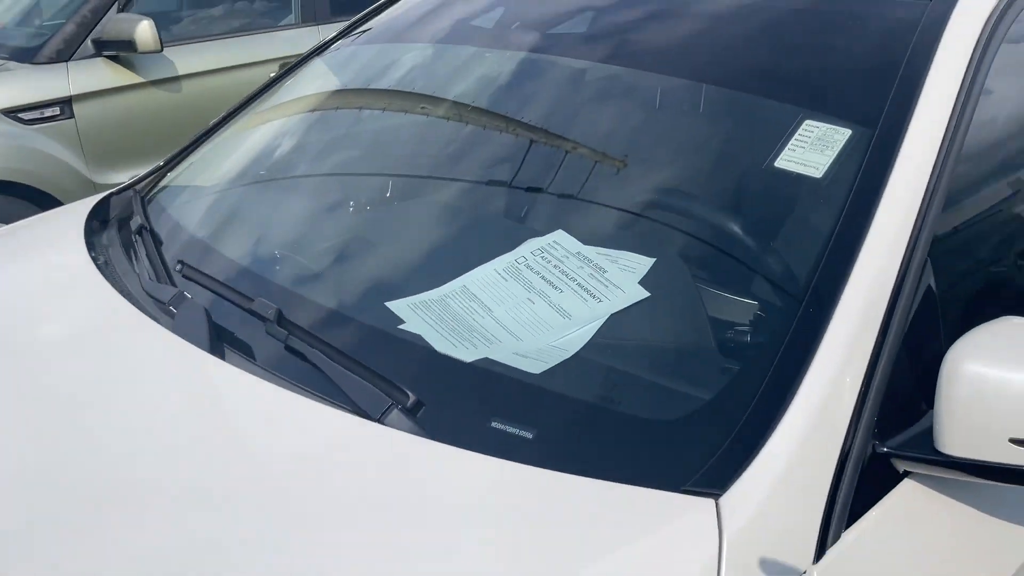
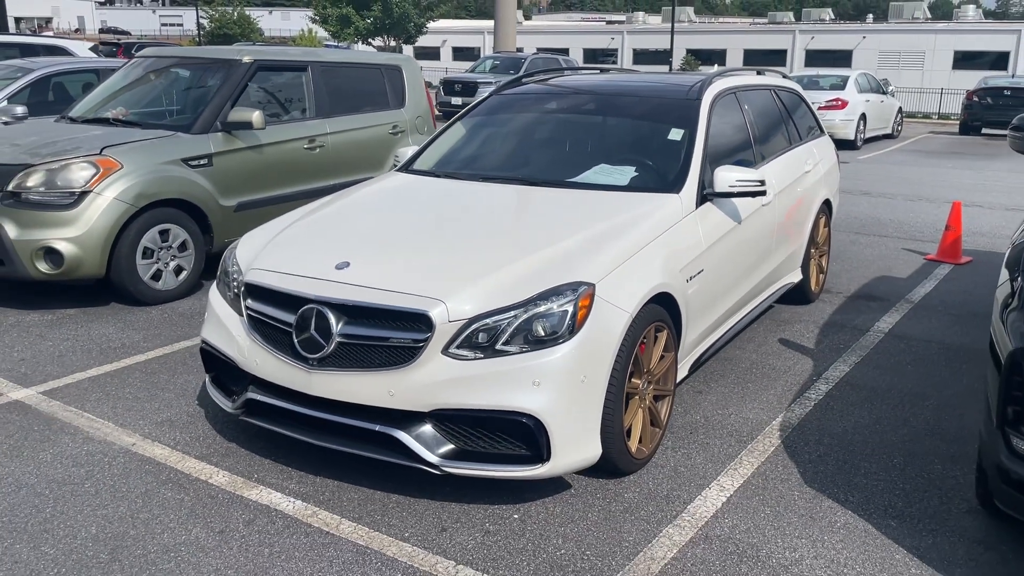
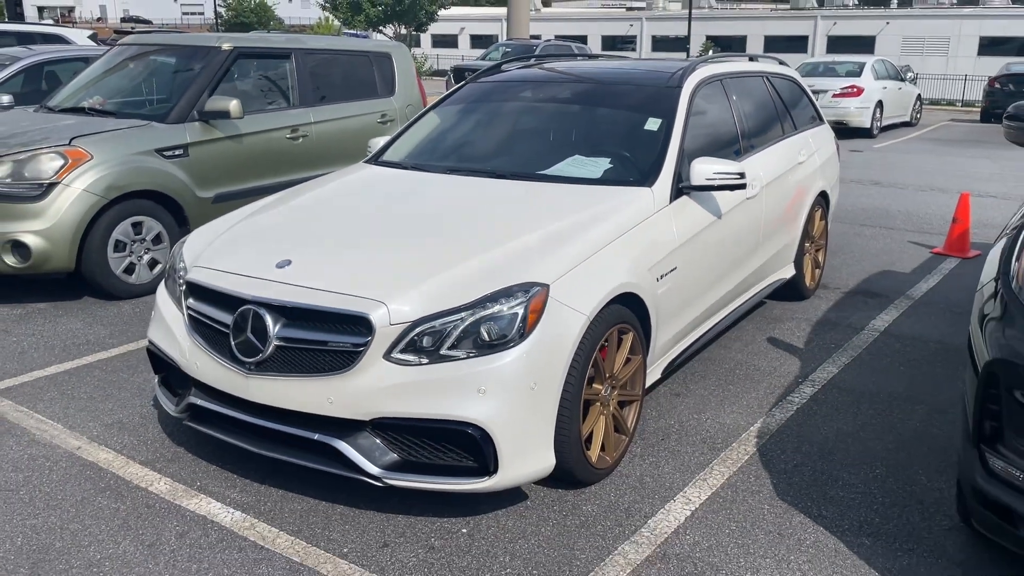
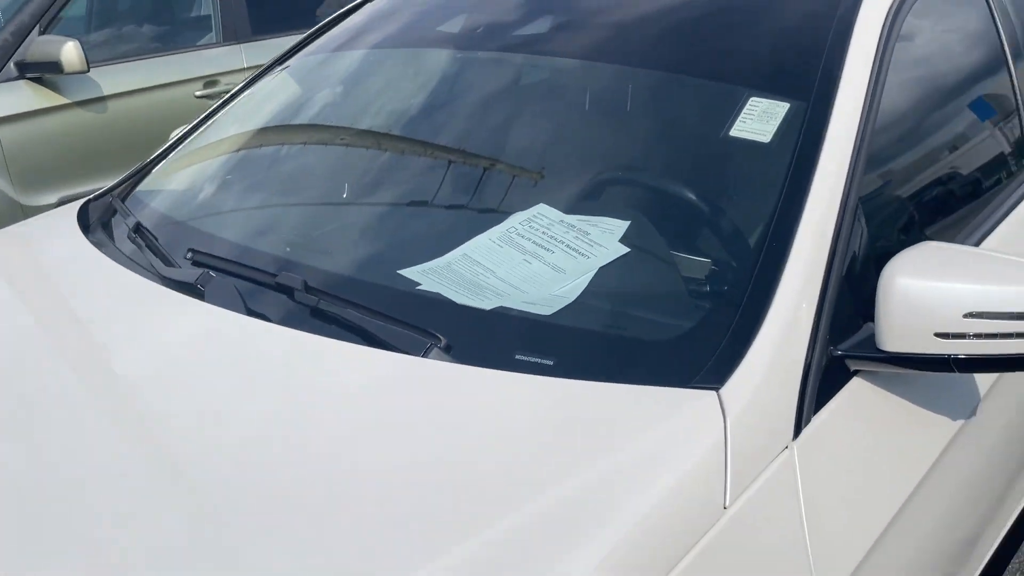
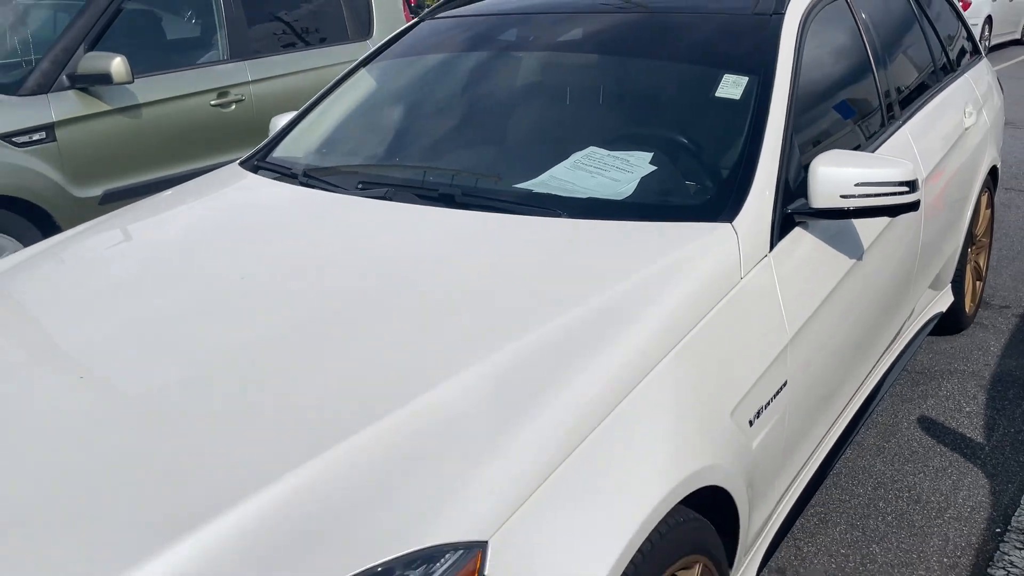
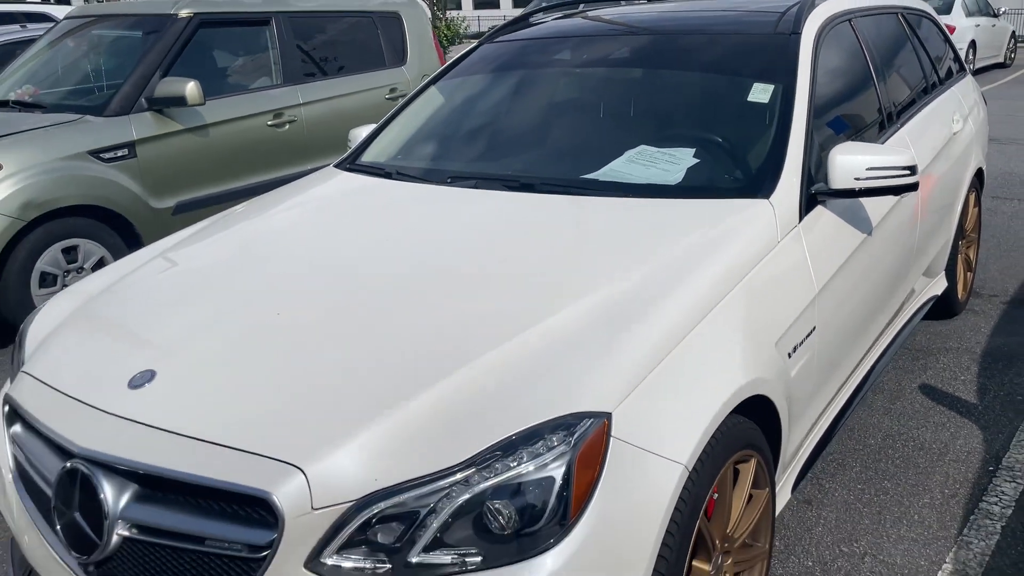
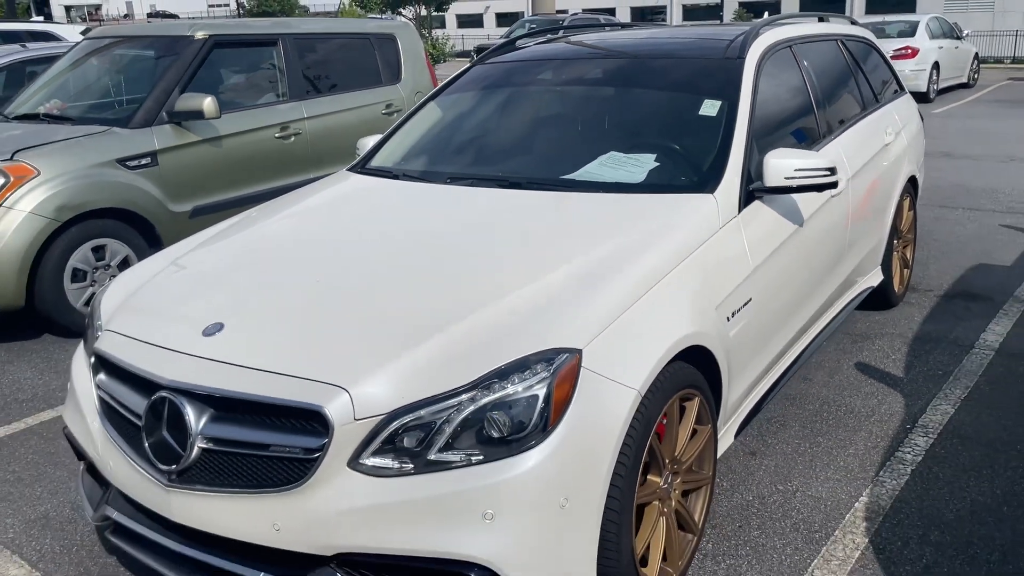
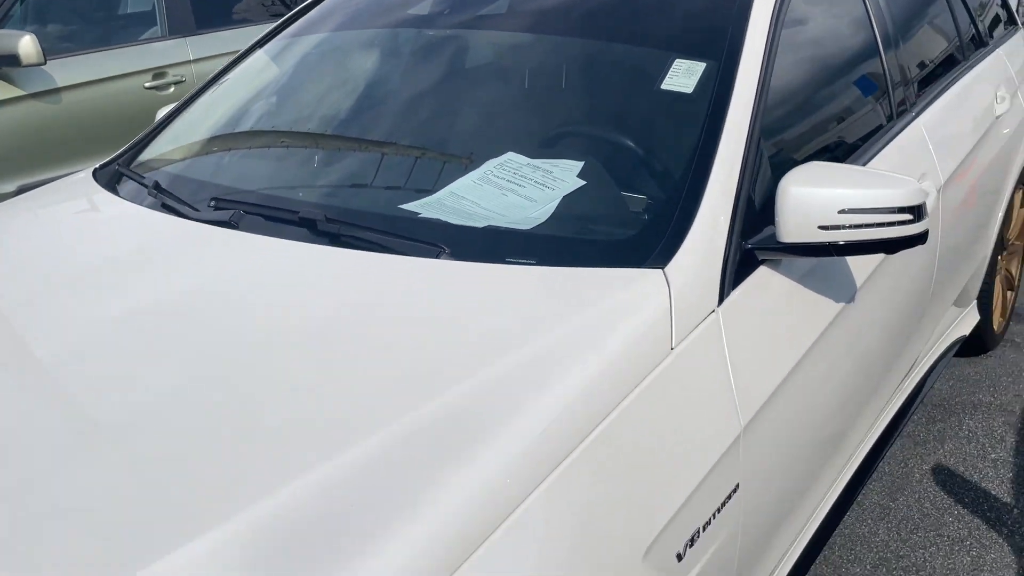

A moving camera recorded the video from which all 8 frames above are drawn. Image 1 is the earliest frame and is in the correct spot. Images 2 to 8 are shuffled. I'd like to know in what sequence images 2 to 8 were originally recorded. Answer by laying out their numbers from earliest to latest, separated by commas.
4, 8, 5, 6, 7, 3, 2
